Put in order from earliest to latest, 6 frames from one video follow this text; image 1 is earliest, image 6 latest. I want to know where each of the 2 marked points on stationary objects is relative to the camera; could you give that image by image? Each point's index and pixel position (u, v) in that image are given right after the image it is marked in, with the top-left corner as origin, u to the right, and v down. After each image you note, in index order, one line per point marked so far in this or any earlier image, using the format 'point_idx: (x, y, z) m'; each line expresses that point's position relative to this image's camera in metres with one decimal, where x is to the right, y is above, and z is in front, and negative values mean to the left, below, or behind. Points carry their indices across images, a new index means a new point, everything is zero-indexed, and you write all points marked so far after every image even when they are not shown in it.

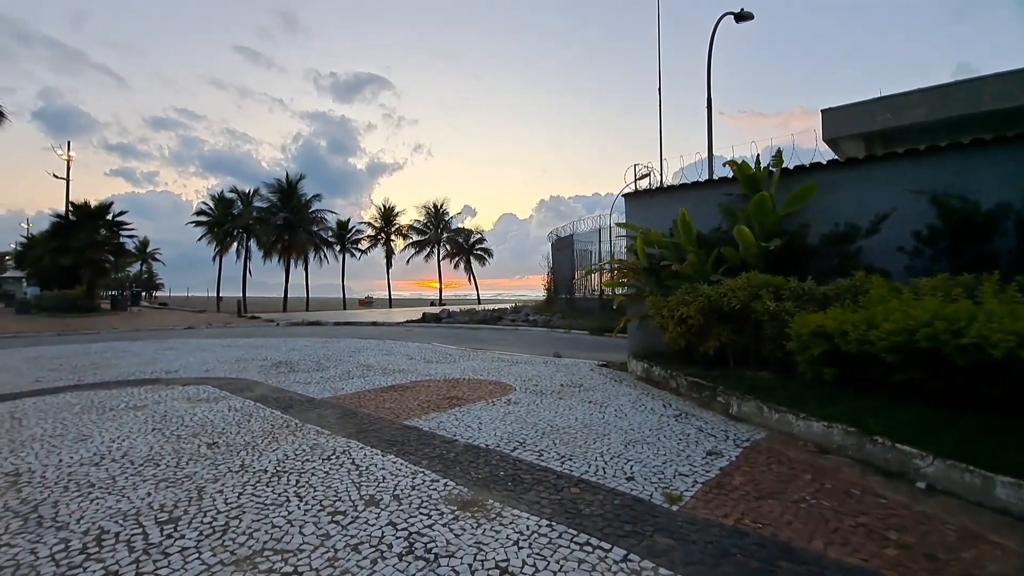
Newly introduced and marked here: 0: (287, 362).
0: (-4.3, -1.4, +9.6) m
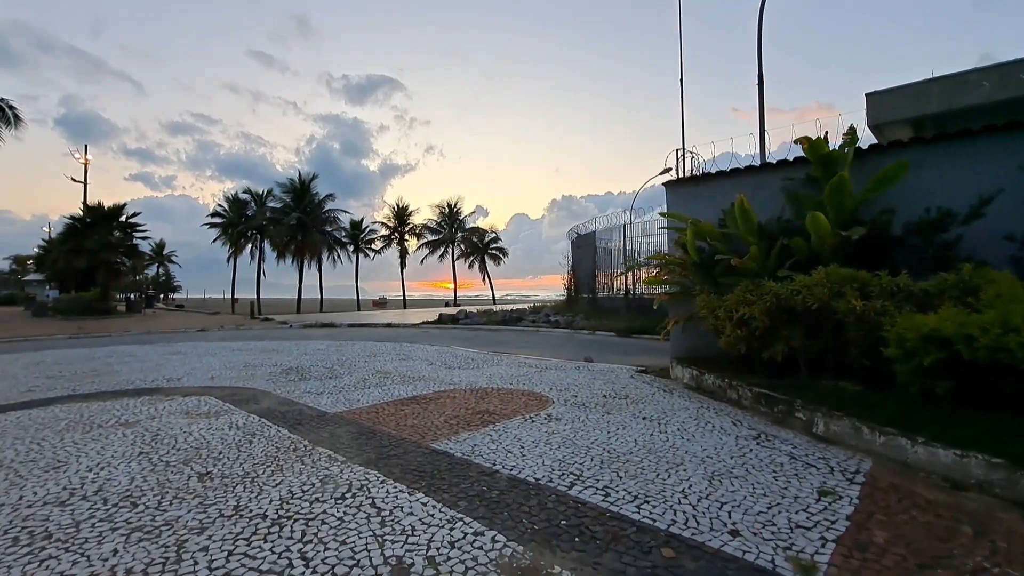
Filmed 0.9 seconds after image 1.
0: (-3.8, -1.4, +8.9) m
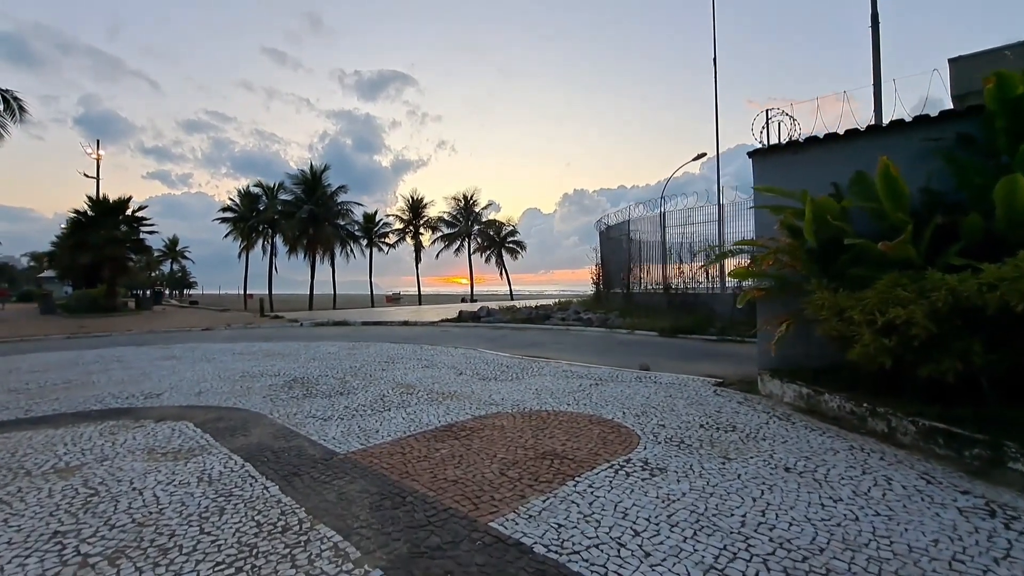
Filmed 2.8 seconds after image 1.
0: (-3.1, -1.4, +7.4) m
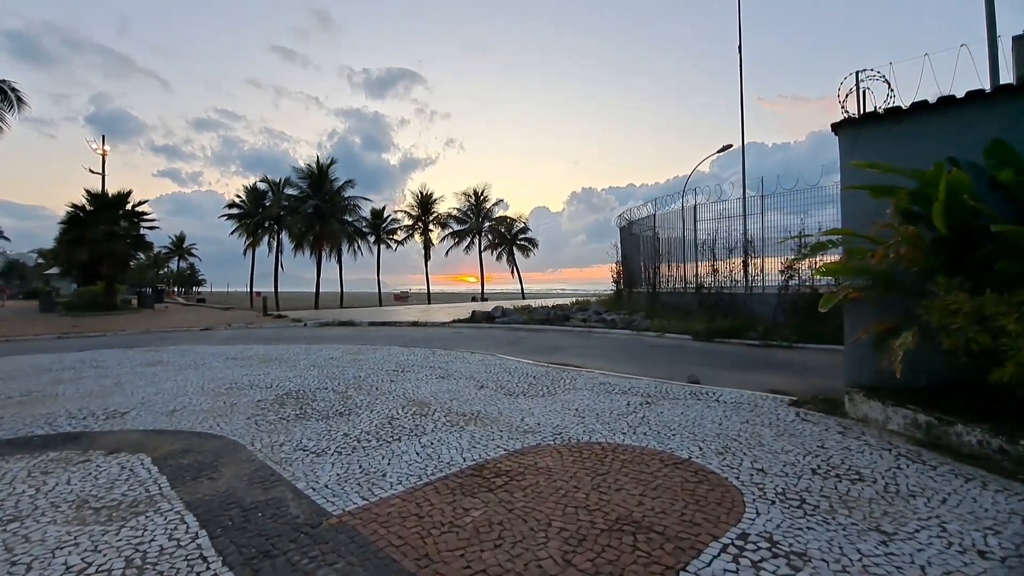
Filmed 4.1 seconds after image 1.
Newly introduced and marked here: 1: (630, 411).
0: (-2.7, -1.3, +6.3) m
1: (+1.3, -1.3, +5.4) m
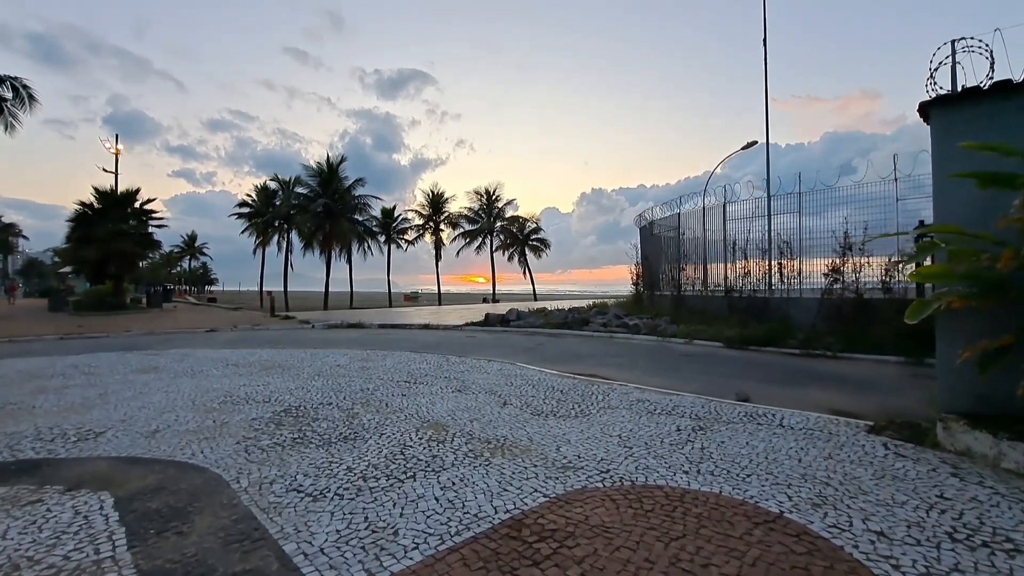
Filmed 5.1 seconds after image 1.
0: (-2.4, -1.4, +5.6) m
1: (+1.5, -1.4, +4.6) m
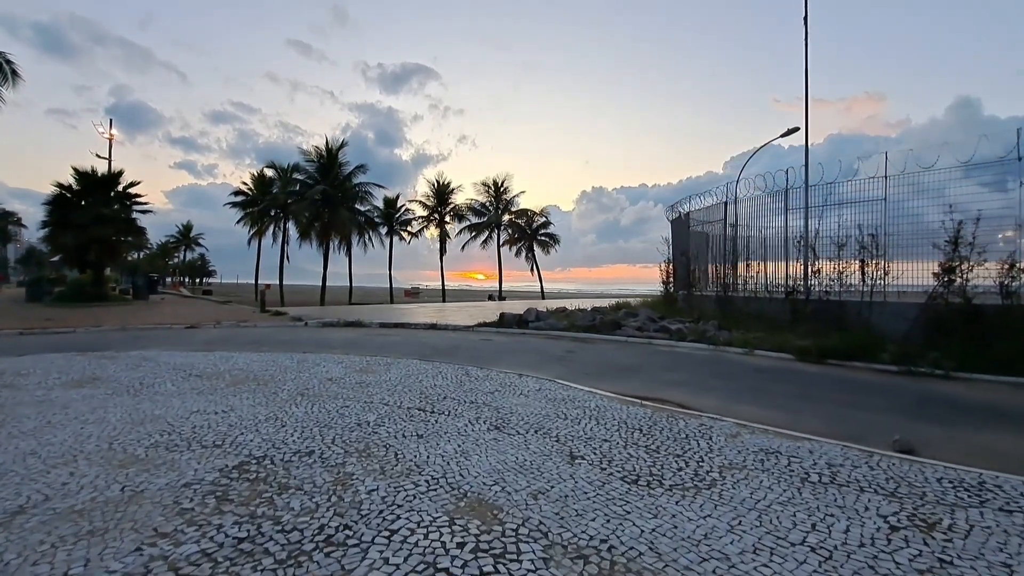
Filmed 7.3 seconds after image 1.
0: (-1.8, -1.3, +3.6) m
1: (+2.1, -1.4, +2.6) m
